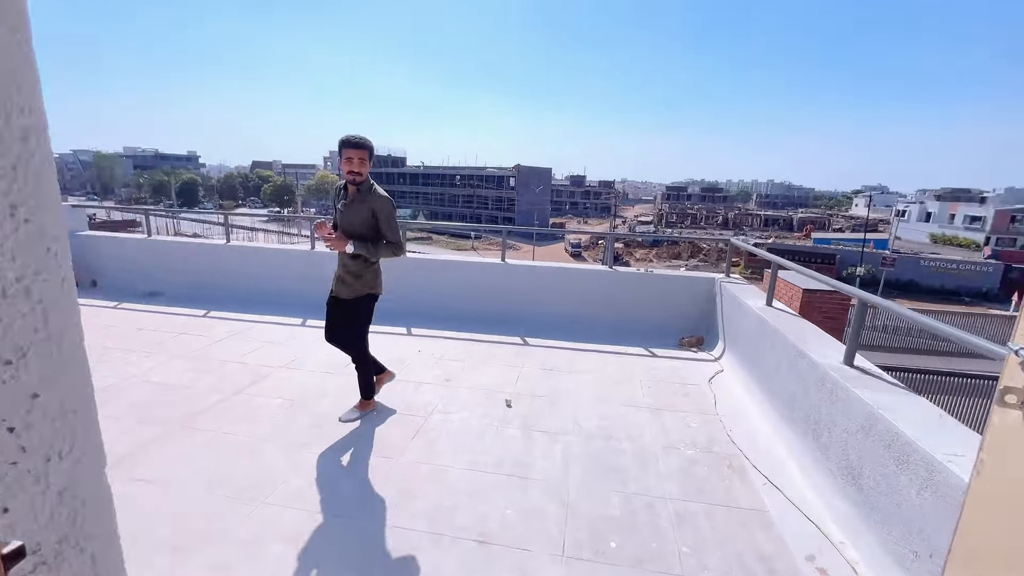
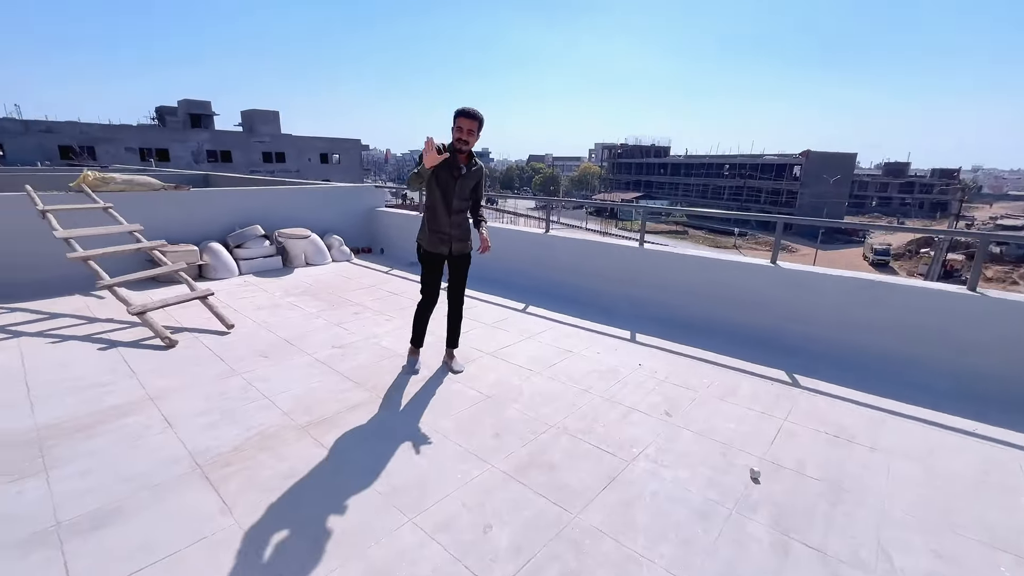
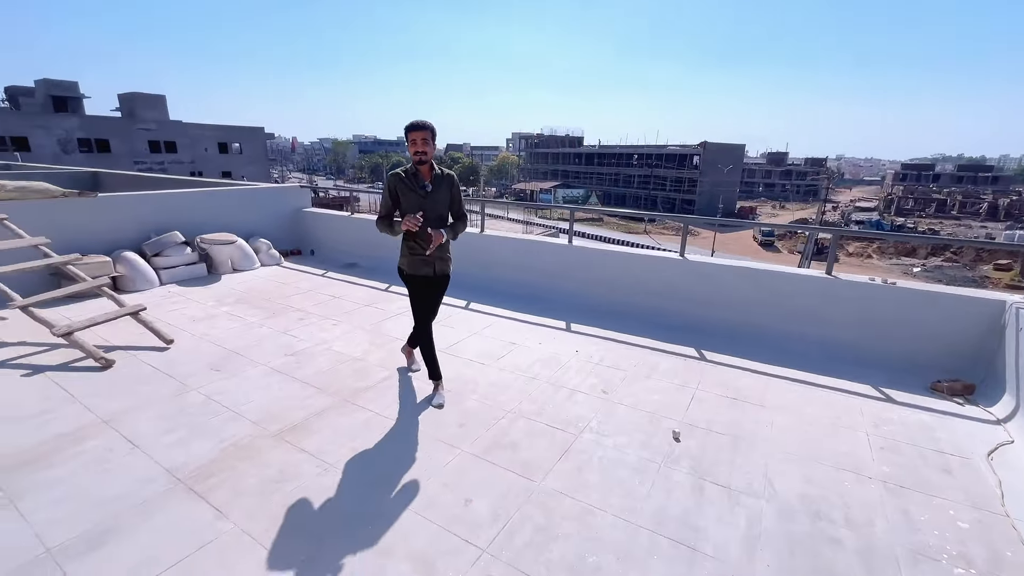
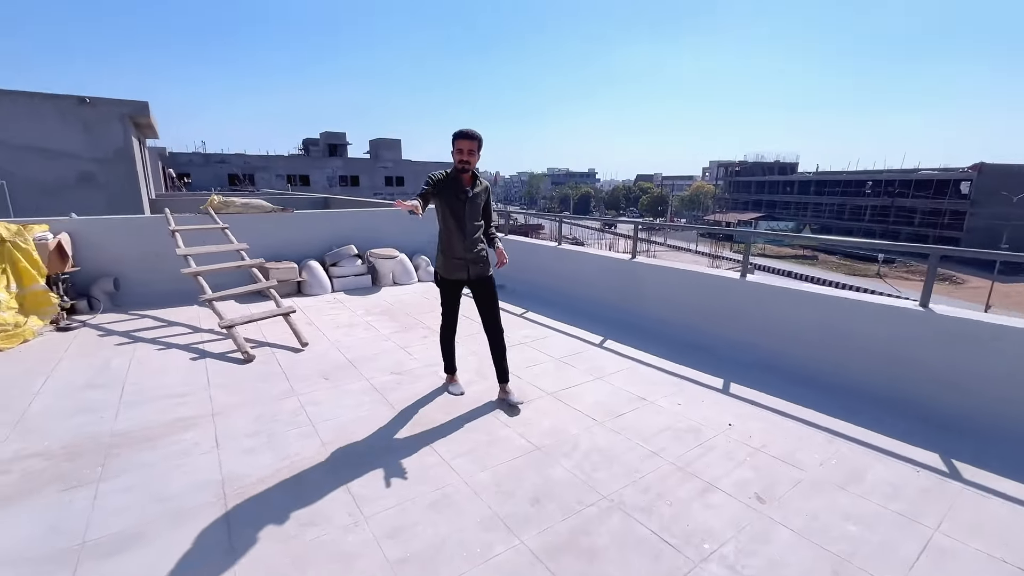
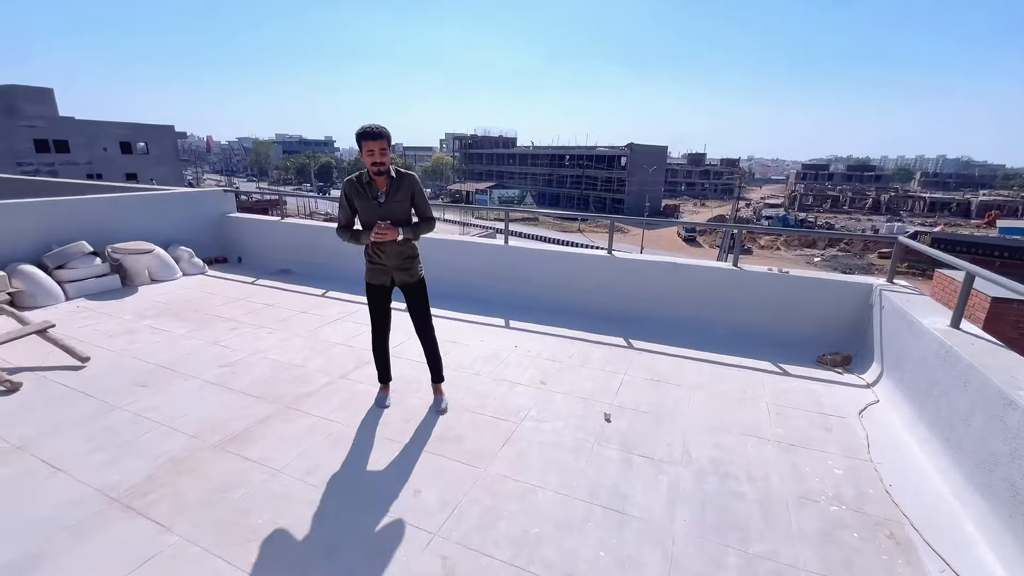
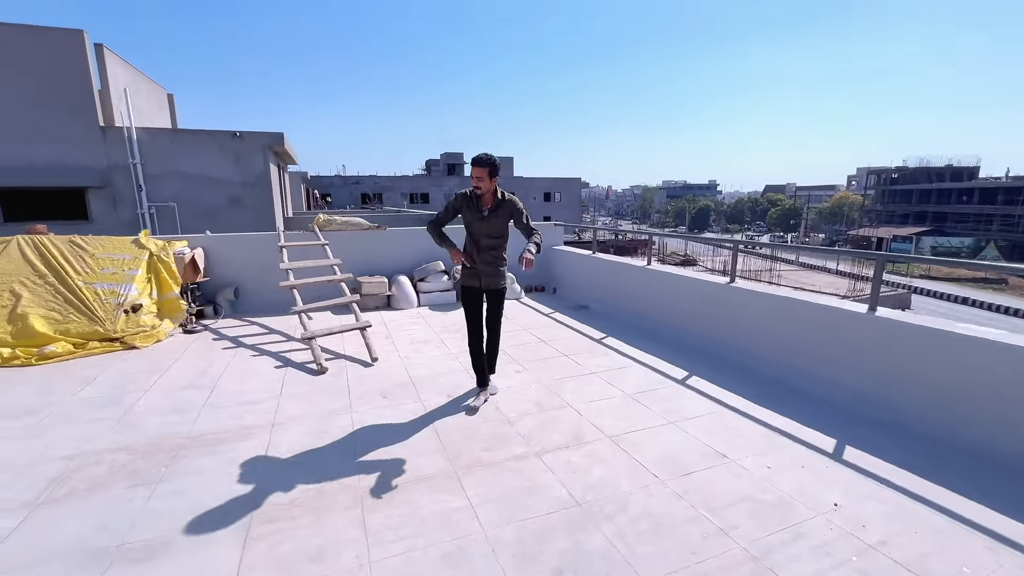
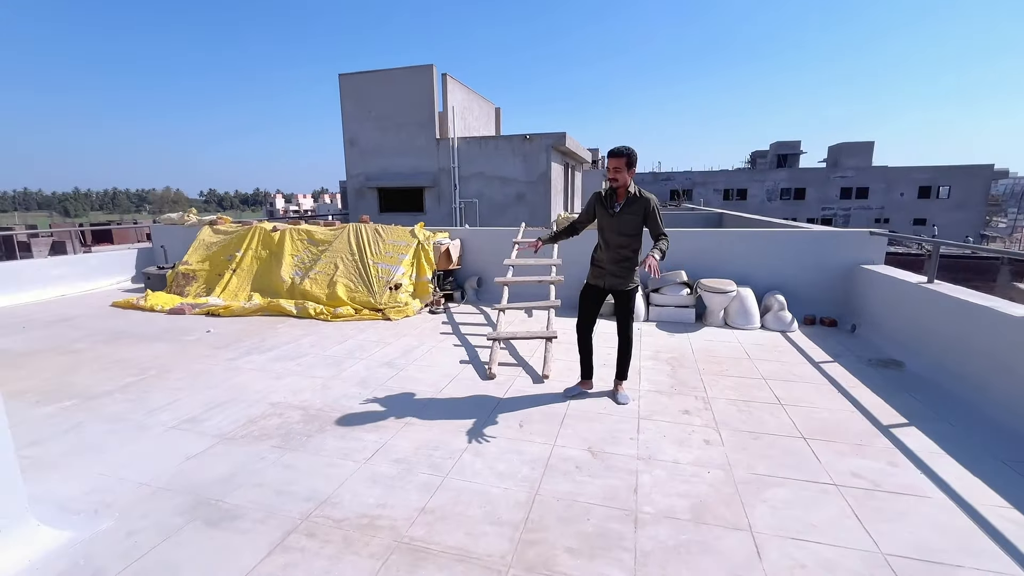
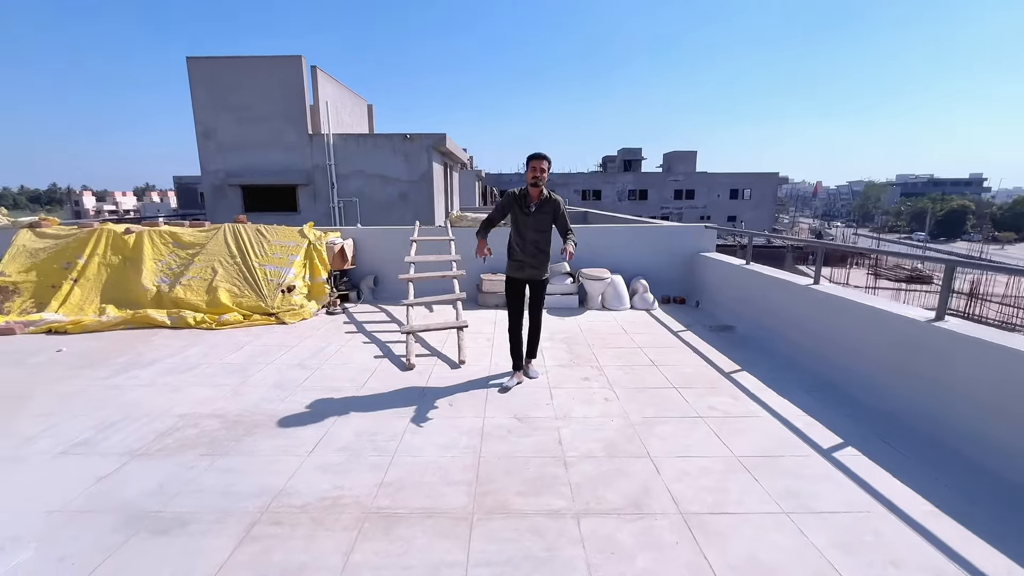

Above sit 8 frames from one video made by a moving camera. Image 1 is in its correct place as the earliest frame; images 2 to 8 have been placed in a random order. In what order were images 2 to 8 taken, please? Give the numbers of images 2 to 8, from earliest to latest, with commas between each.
5, 3, 2, 4, 6, 8, 7
